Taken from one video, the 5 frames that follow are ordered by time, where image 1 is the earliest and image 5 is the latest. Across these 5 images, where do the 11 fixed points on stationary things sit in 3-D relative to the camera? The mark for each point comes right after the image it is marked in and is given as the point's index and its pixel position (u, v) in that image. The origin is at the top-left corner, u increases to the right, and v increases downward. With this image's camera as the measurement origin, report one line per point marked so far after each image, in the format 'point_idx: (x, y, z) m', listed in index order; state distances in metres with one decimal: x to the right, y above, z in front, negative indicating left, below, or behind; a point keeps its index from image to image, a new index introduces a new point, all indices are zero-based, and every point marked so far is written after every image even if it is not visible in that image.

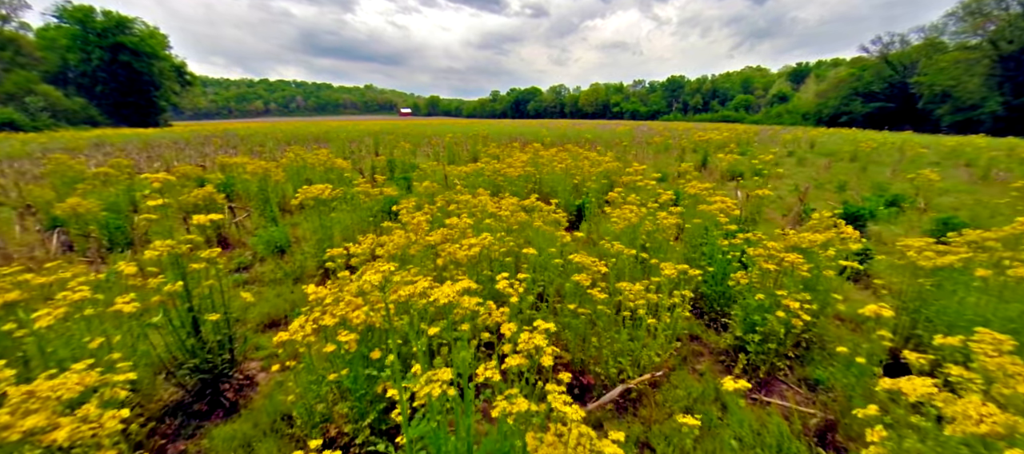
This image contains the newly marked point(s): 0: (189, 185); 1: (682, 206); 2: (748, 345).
0: (-6.8, +0.9, +8.7) m
1: (+2.5, +0.3, +6.0) m
2: (+2.0, -1.0, +3.6) m
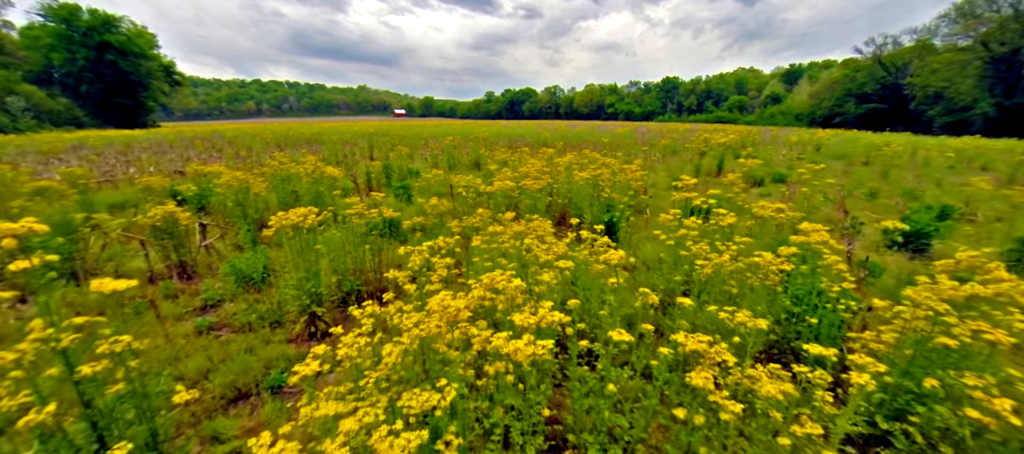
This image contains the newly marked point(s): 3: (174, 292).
0: (-6.5, +0.5, +7.6) m
1: (+2.8, 0.0, +5.0) m
2: (+2.4, -1.4, +2.6) m
3: (-4.3, -0.8, +5.3) m
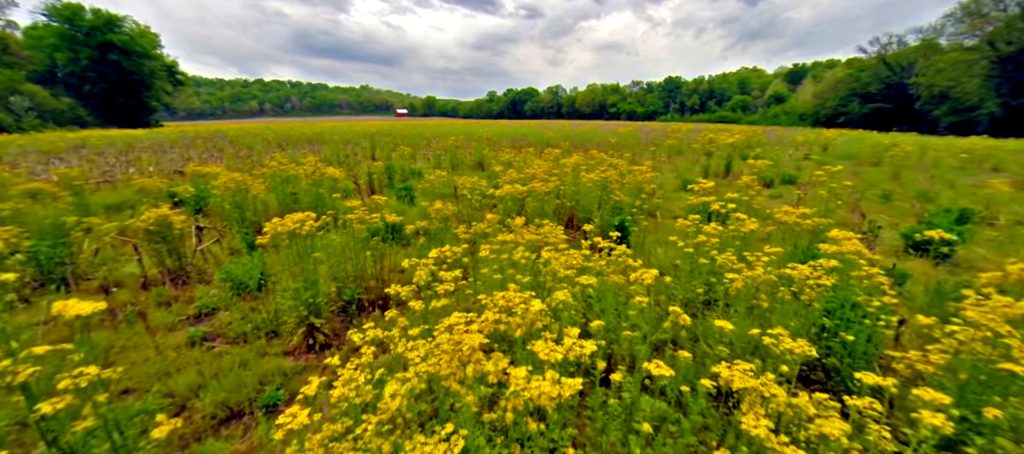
0: (-6.4, +0.4, +7.3) m
1: (+2.9, -0.1, +4.8) m
2: (+2.5, -1.4, +2.3) m
3: (-4.2, -0.9, +5.0) m
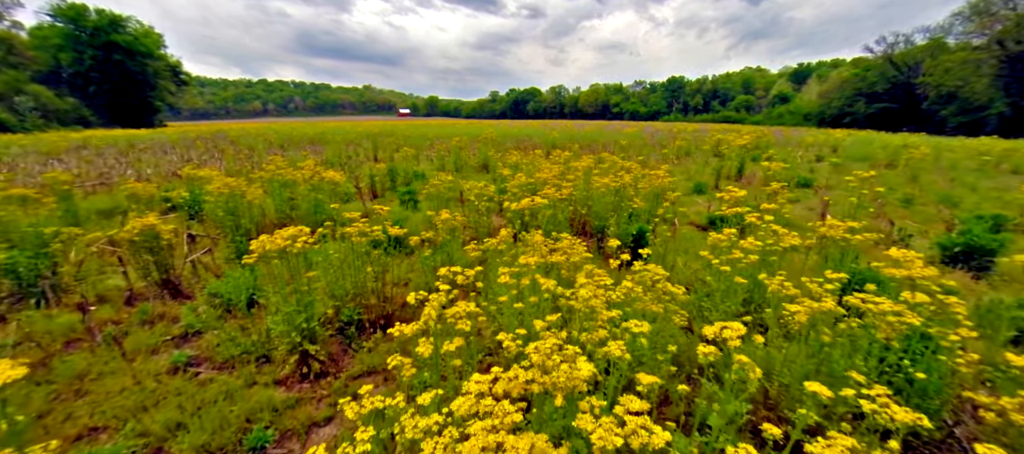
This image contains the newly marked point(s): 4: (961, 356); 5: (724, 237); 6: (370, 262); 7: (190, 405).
0: (-6.2, +0.3, +7.0) m
1: (+3.1, -0.2, +4.3) m
2: (+2.6, -1.6, +1.9) m
3: (-4.0, -1.0, +4.7) m
4: (+3.0, -0.8, +2.7) m
5: (+2.2, -0.1, +4.3) m
6: (-1.5, -0.4, +4.5) m
7: (-2.6, -1.4, +3.3) m
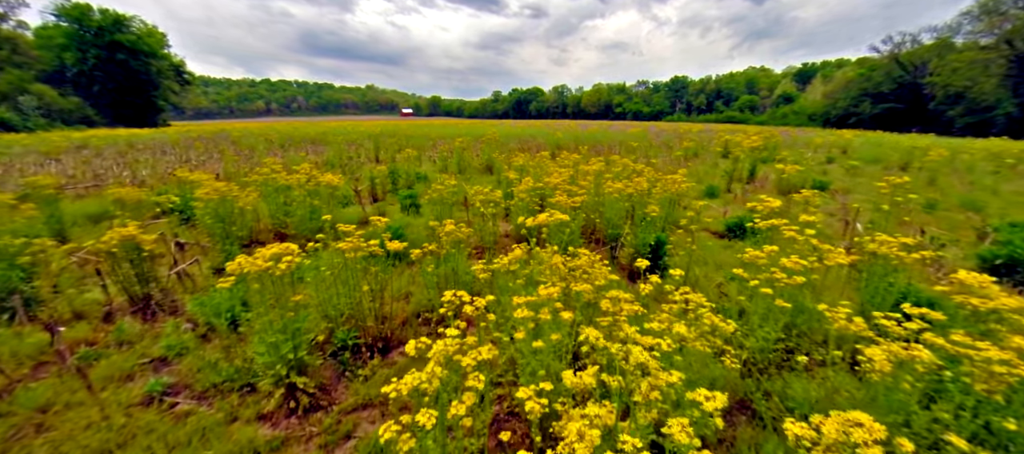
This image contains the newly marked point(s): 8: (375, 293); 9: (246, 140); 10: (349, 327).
0: (-6.1, +0.2, +6.6) m
1: (+3.2, -0.4, +3.9) m
2: (+2.7, -1.7, +1.5) m
3: (-3.9, -1.1, +4.3) m
4: (+3.1, -1.0, +2.3) m
5: (+2.3, -0.3, +3.9) m
6: (-1.4, -0.5, +4.1) m
7: (-2.5, -1.6, +2.9) m
8: (-1.3, -0.6, +4.1) m
9: (-10.2, +3.2, +15.6) m
10: (-1.5, -0.9, +3.8) m
